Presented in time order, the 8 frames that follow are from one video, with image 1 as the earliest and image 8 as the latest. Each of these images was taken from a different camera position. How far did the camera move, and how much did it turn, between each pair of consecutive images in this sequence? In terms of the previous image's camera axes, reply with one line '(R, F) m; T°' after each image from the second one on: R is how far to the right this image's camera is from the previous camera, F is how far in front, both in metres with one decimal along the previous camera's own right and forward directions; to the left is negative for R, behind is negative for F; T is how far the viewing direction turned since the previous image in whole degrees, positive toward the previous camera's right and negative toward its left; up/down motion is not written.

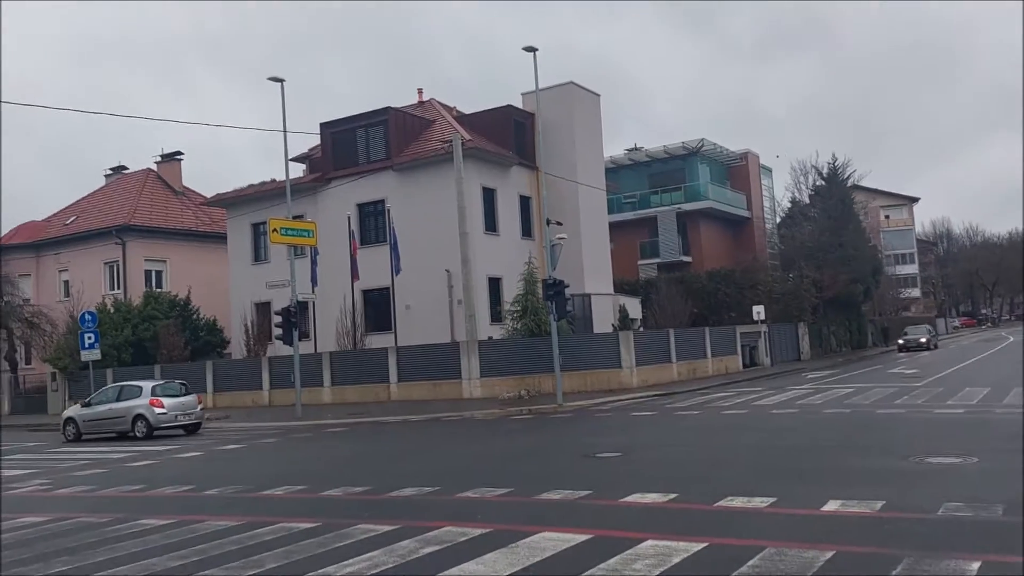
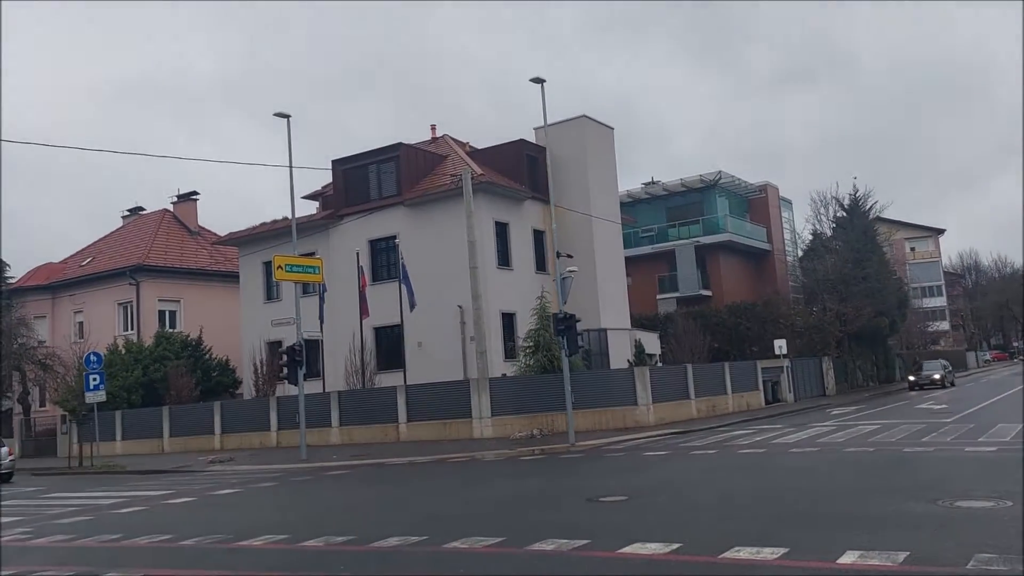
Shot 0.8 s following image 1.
(+0.4, +0.7) m; -2°
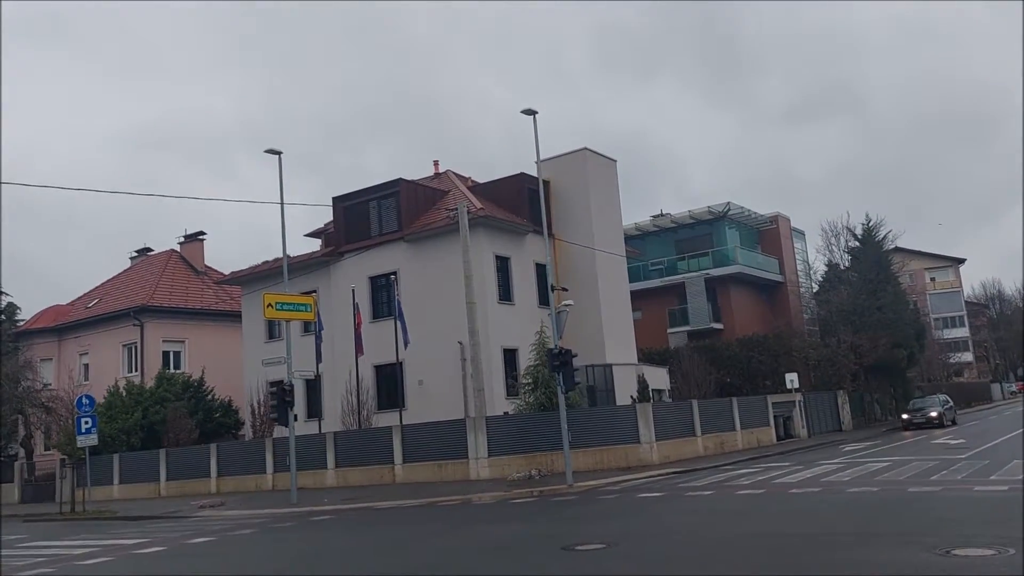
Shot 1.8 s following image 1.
(+0.7, +0.6) m; -1°
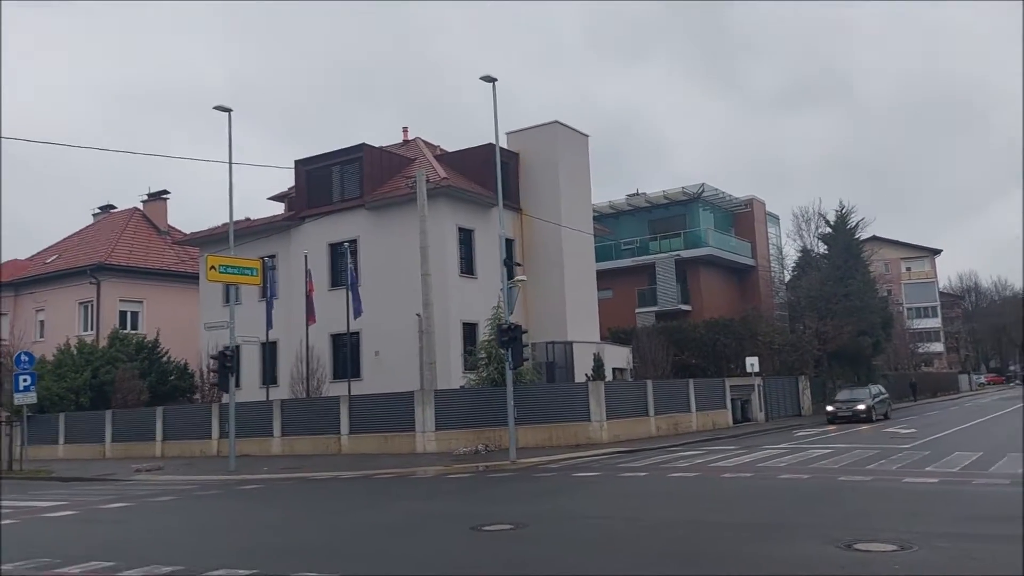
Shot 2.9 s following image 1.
(+1.0, +0.5) m; +1°
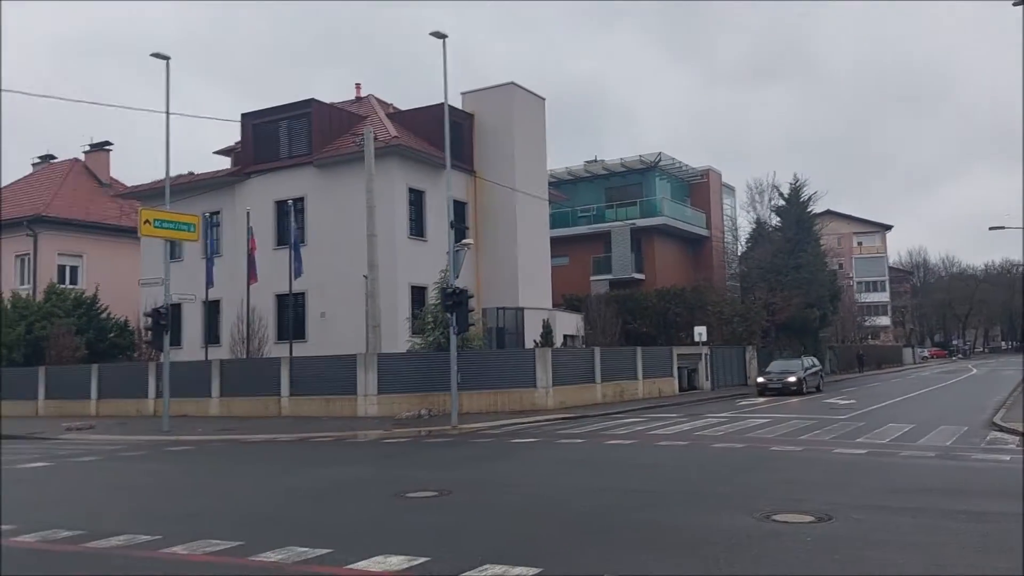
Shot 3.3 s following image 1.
(+0.4, +0.3) m; +3°
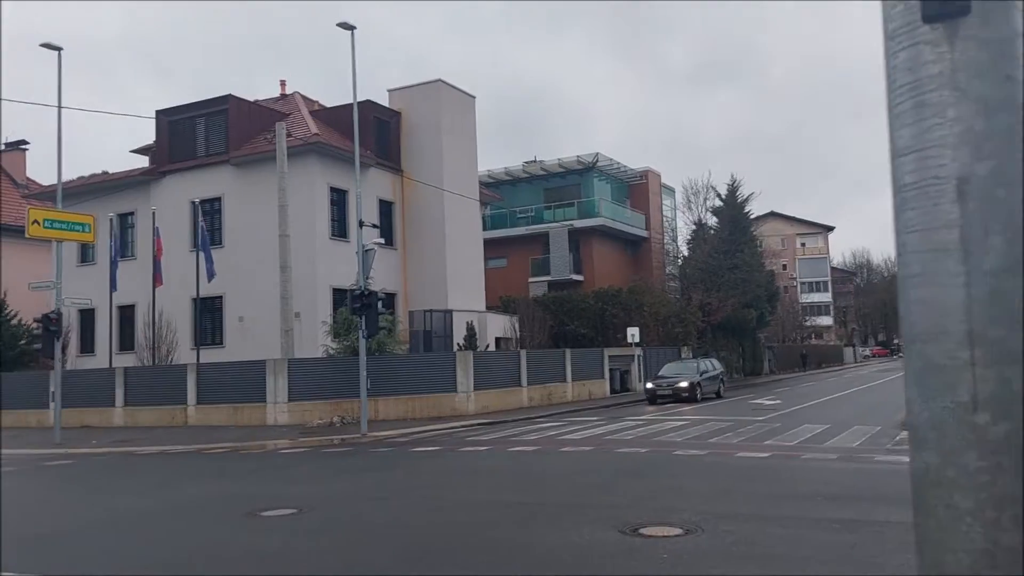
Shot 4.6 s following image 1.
(+1.2, +0.7) m; +3°
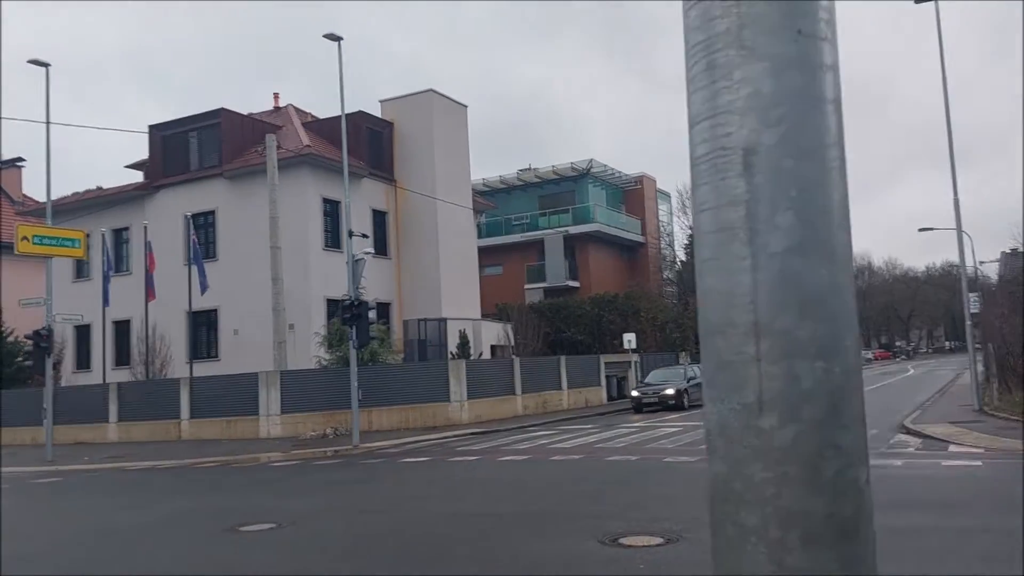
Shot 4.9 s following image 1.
(+0.3, +0.1) m; 0°
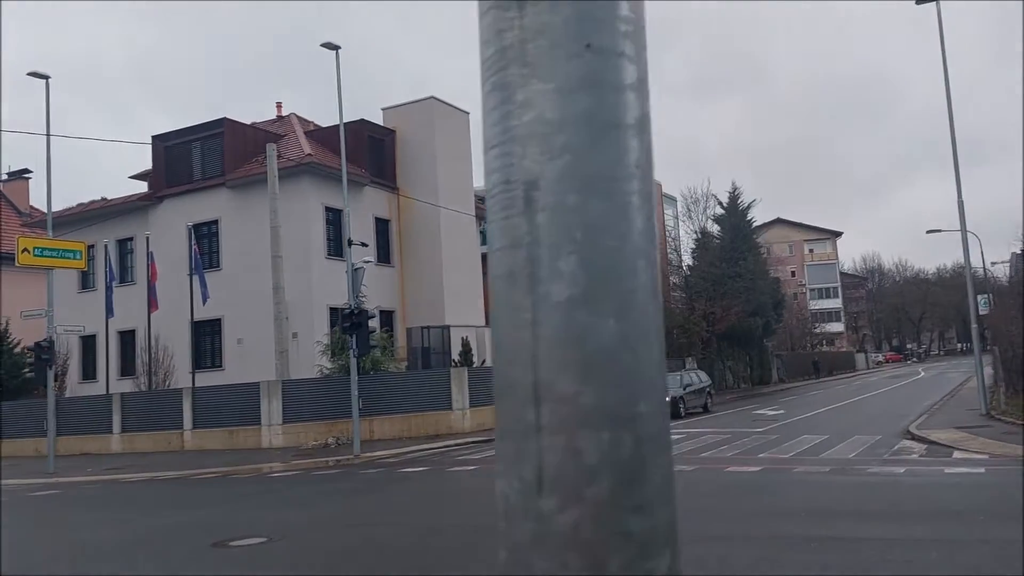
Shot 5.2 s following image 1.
(+0.2, +0.1) m; -1°
